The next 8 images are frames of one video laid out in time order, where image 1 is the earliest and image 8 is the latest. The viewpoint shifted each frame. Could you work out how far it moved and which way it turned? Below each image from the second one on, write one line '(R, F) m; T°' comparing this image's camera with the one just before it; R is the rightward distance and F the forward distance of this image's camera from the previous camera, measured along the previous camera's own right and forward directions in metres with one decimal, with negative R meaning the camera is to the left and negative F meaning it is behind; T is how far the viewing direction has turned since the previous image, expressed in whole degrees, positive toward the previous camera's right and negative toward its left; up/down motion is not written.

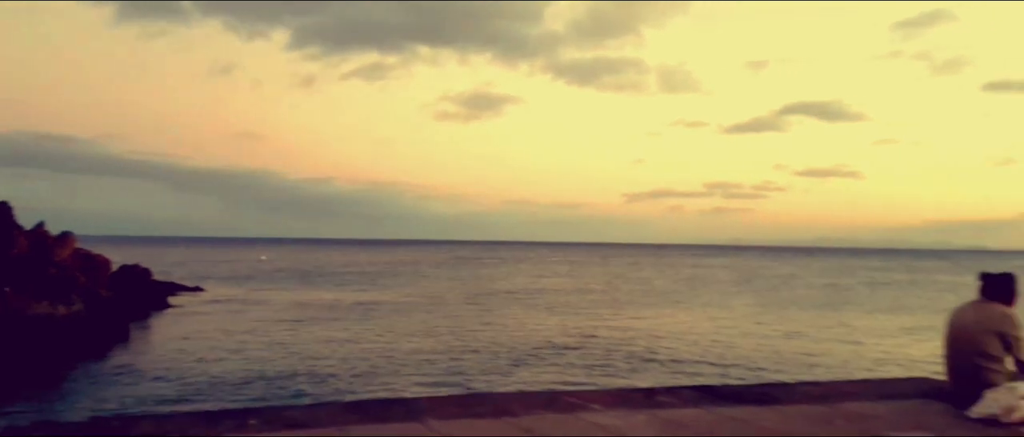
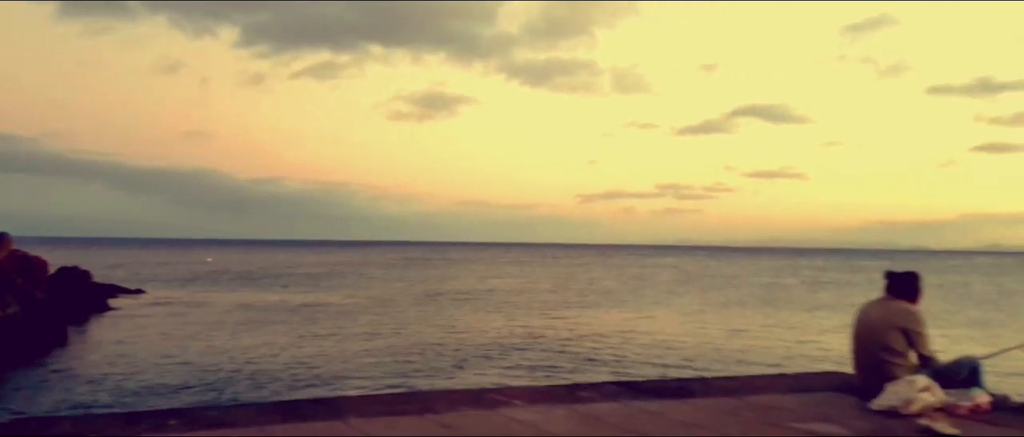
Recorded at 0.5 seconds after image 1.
(+0.2, -0.1) m; +3°
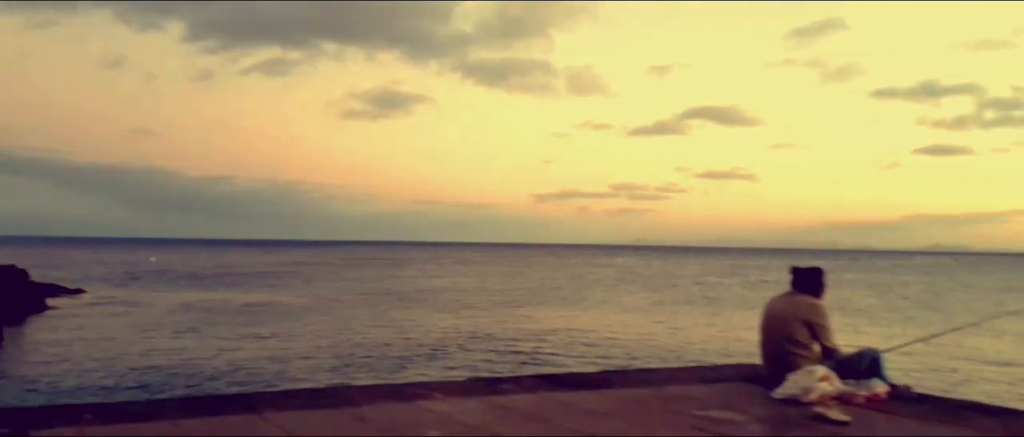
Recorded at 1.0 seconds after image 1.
(+0.2, -0.1) m; +3°
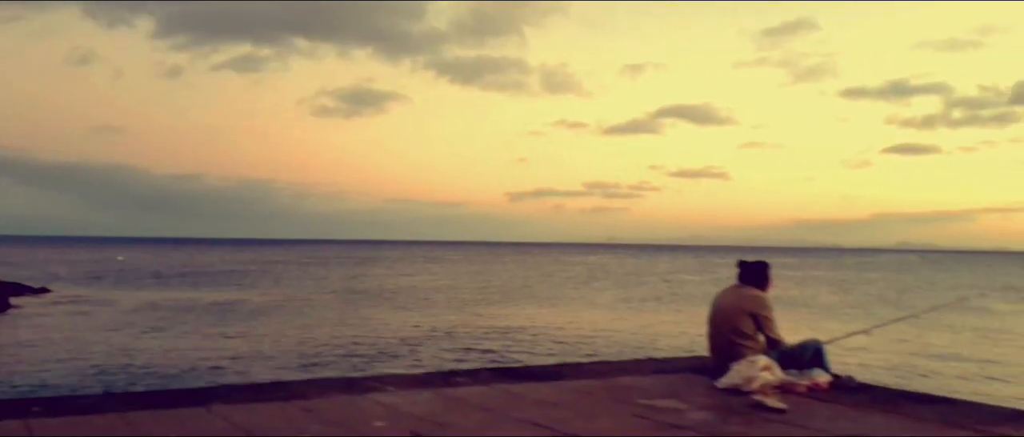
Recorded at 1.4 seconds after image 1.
(+0.1, -0.1) m; +2°
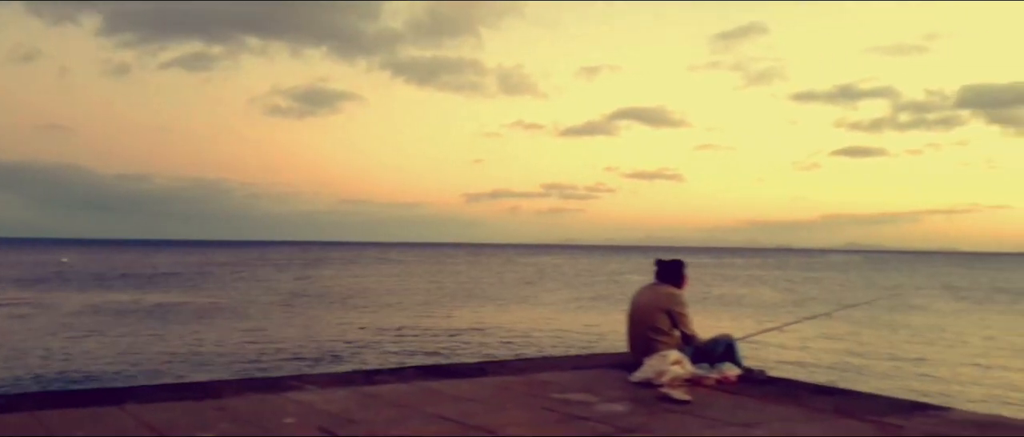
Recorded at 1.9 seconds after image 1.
(+0.2, -0.1) m; +3°
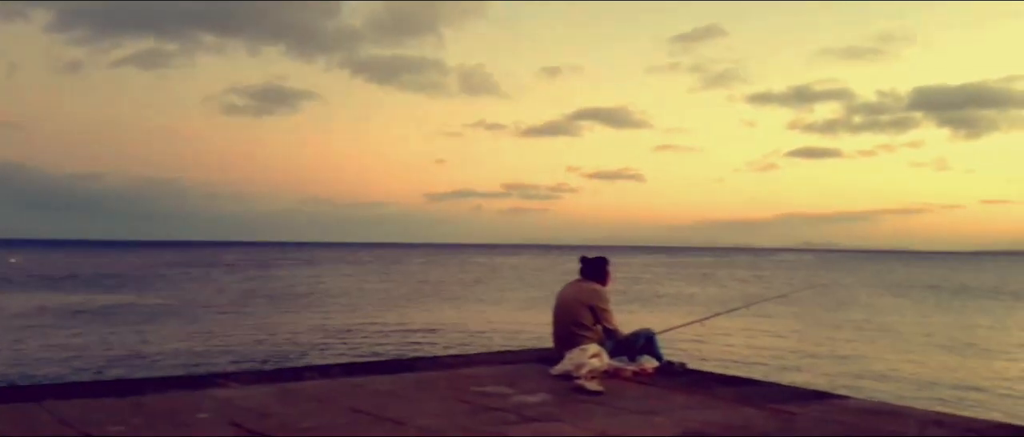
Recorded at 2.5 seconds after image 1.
(+0.2, -0.1) m; +3°
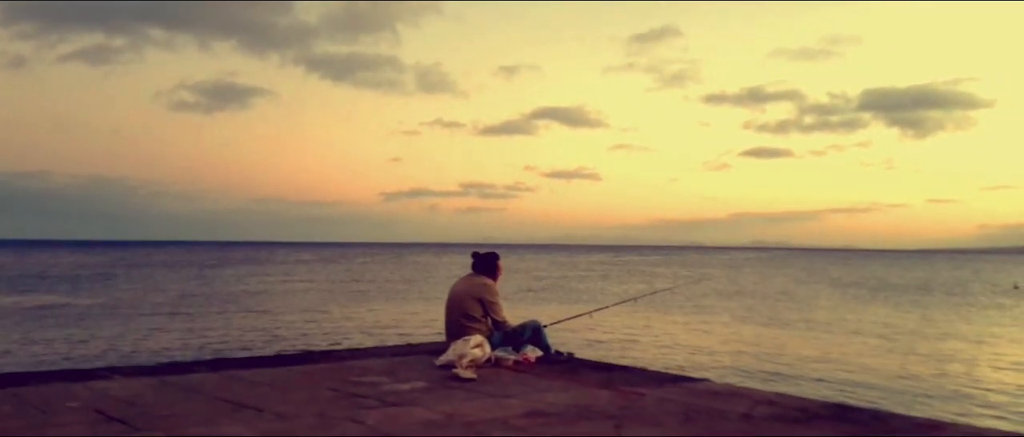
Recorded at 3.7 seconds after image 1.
(+0.4, -0.2) m; +3°
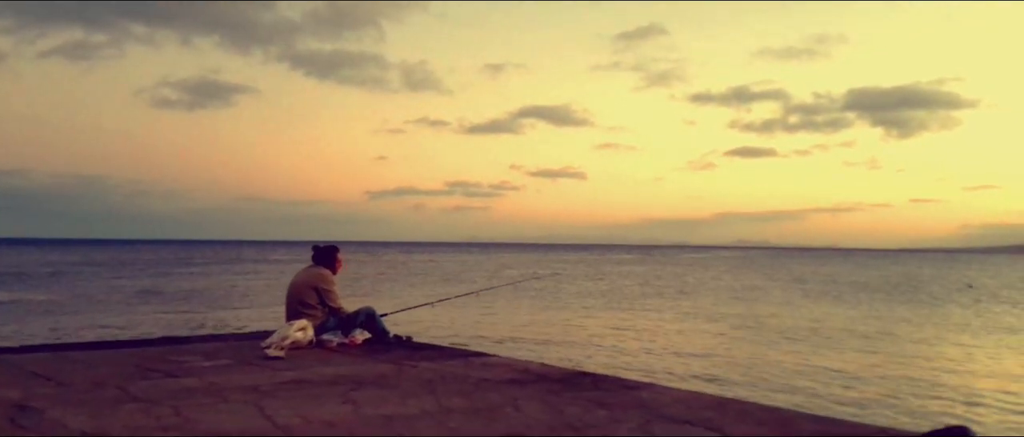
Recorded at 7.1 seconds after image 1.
(+1.0, -0.5) m; +3°
